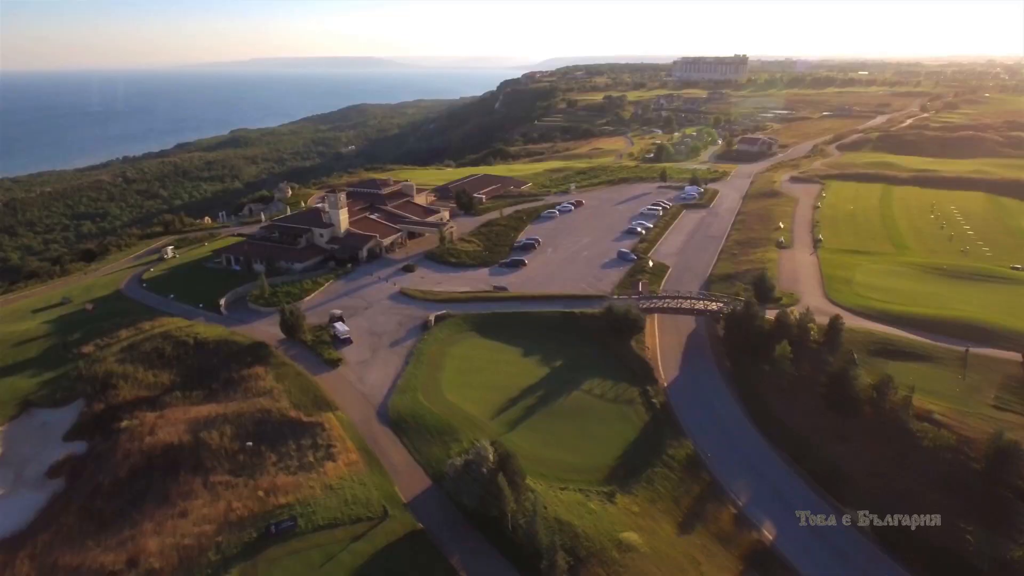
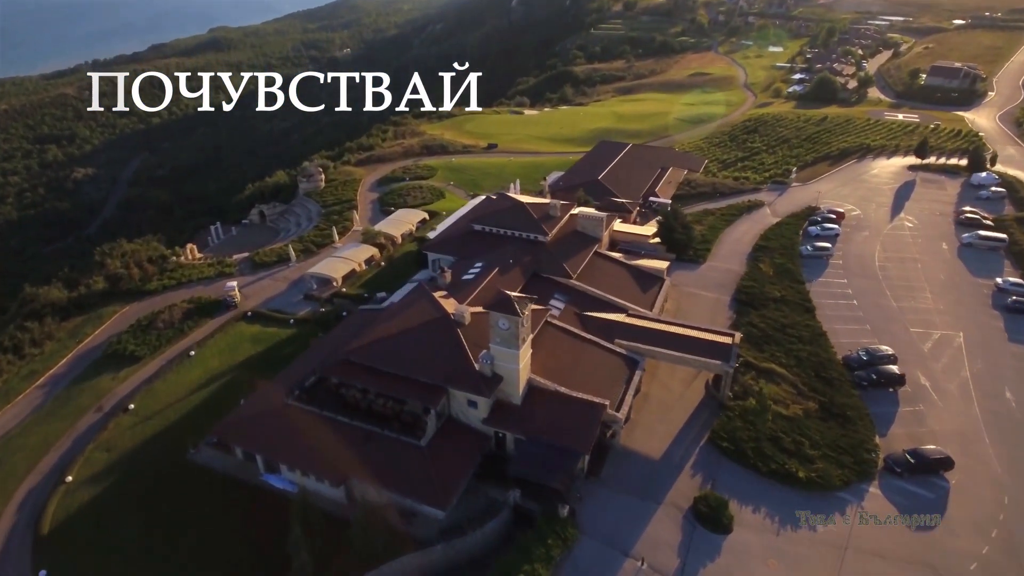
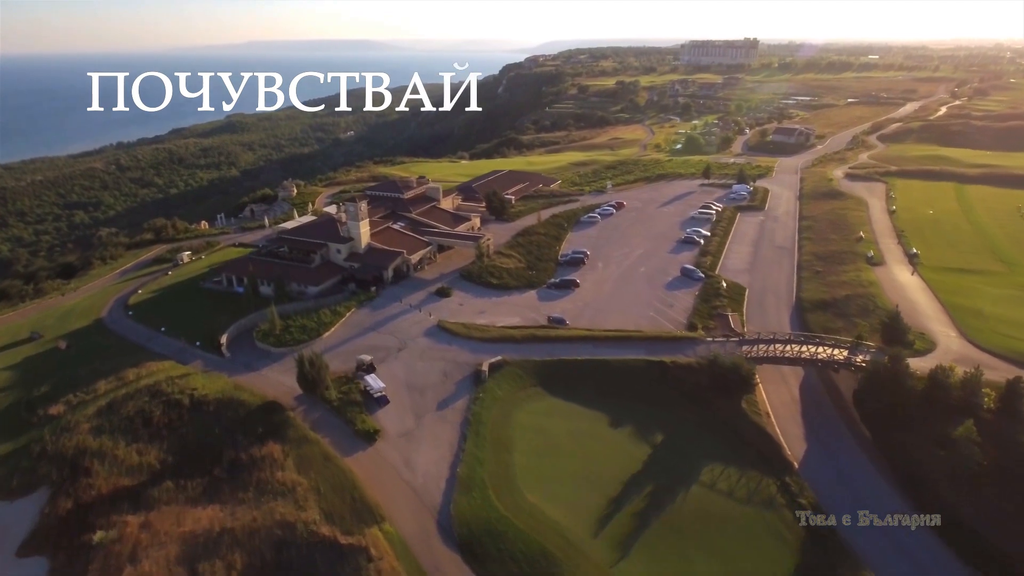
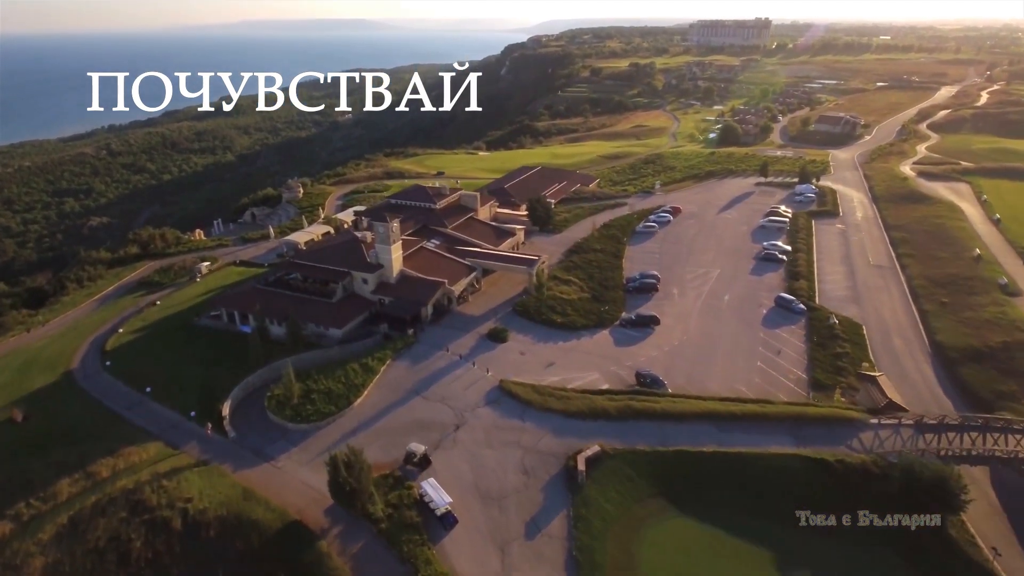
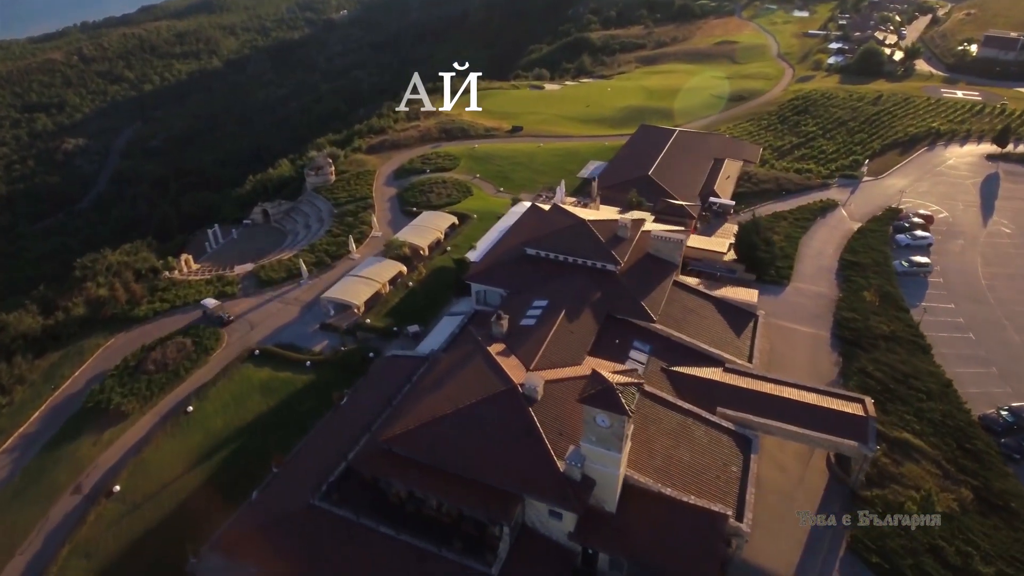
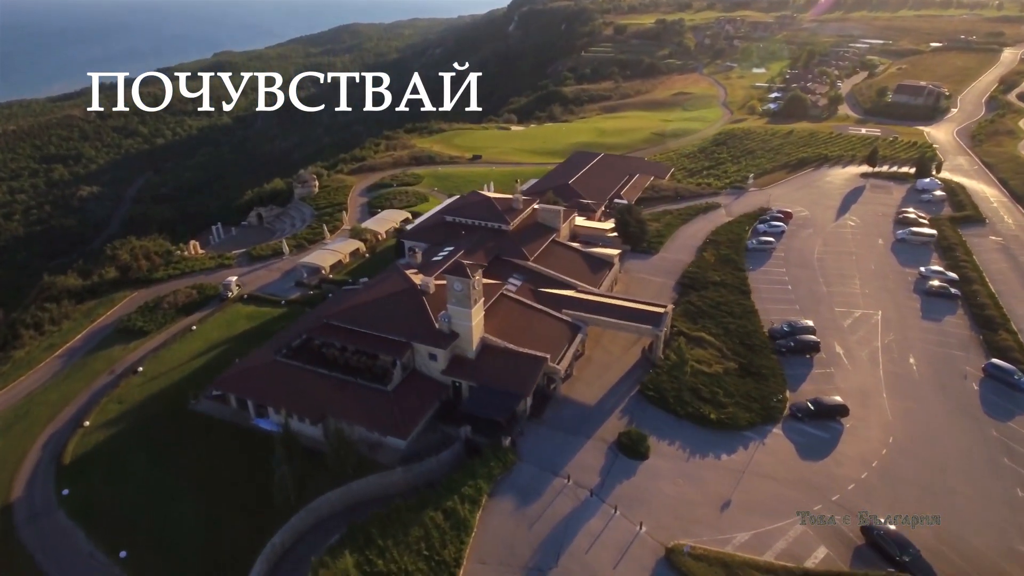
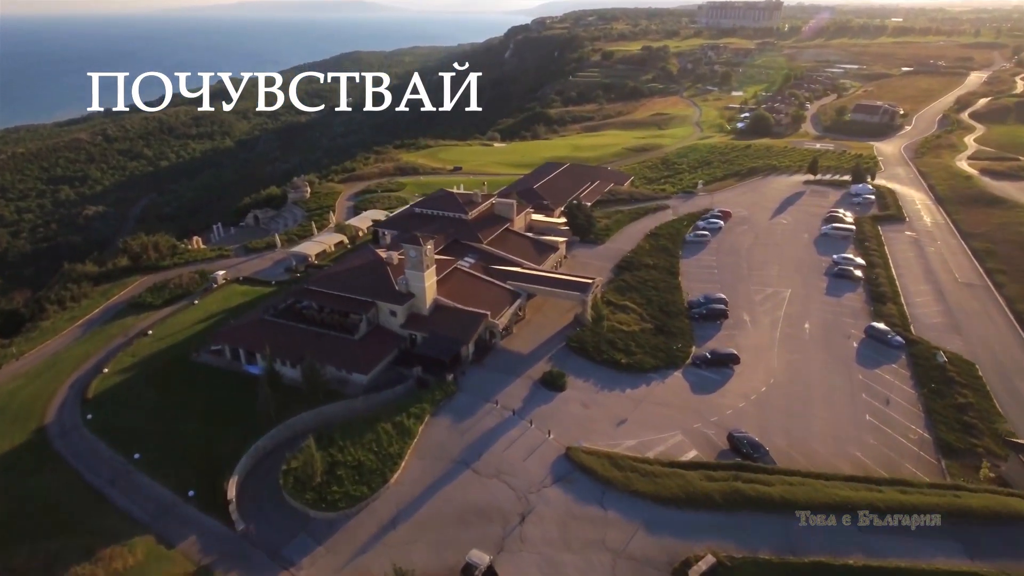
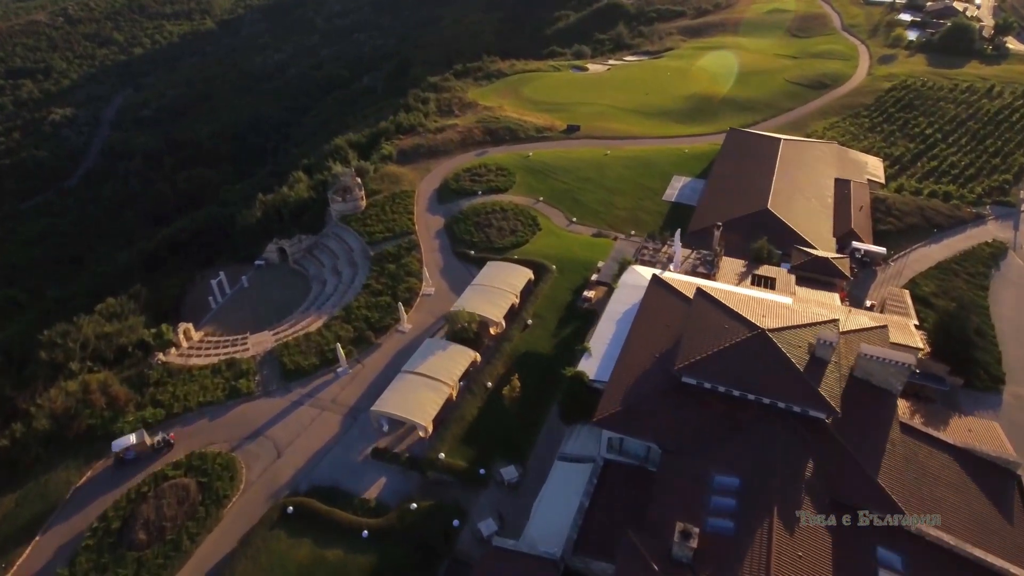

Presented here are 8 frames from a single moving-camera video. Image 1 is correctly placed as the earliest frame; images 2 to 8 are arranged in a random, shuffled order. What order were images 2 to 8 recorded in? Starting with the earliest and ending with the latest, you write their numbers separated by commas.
3, 4, 7, 6, 2, 5, 8
